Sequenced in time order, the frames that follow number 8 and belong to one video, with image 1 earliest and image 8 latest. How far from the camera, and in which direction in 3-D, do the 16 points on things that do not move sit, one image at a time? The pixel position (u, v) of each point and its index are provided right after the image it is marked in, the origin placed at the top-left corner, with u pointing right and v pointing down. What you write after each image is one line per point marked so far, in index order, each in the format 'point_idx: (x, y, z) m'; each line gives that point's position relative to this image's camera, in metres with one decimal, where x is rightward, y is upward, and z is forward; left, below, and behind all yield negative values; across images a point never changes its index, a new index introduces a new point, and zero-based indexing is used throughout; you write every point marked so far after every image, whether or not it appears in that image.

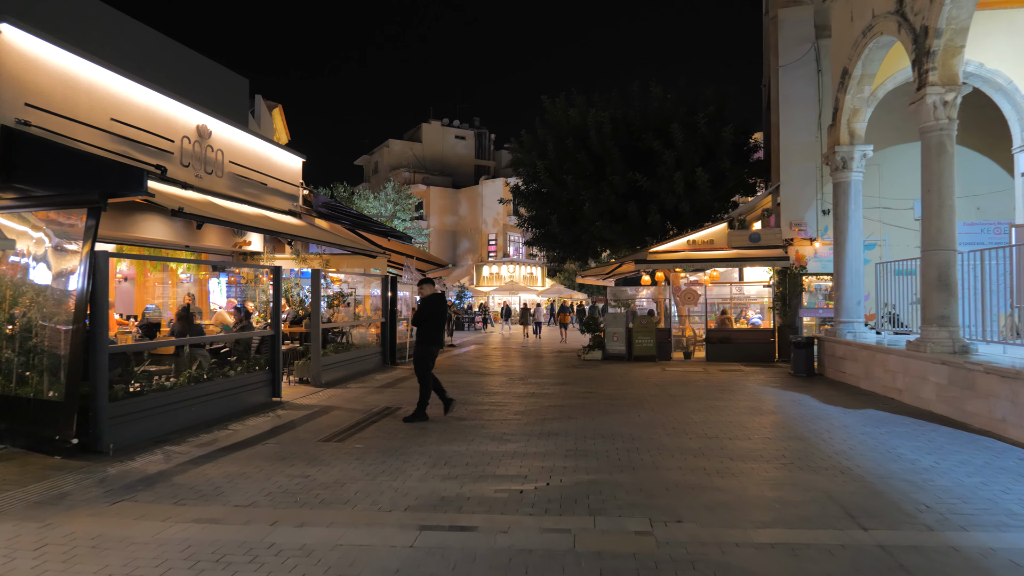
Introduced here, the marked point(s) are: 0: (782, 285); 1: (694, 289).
0: (+8.0, +0.1, +17.9) m
1: (+5.7, 0.0, +18.8) m
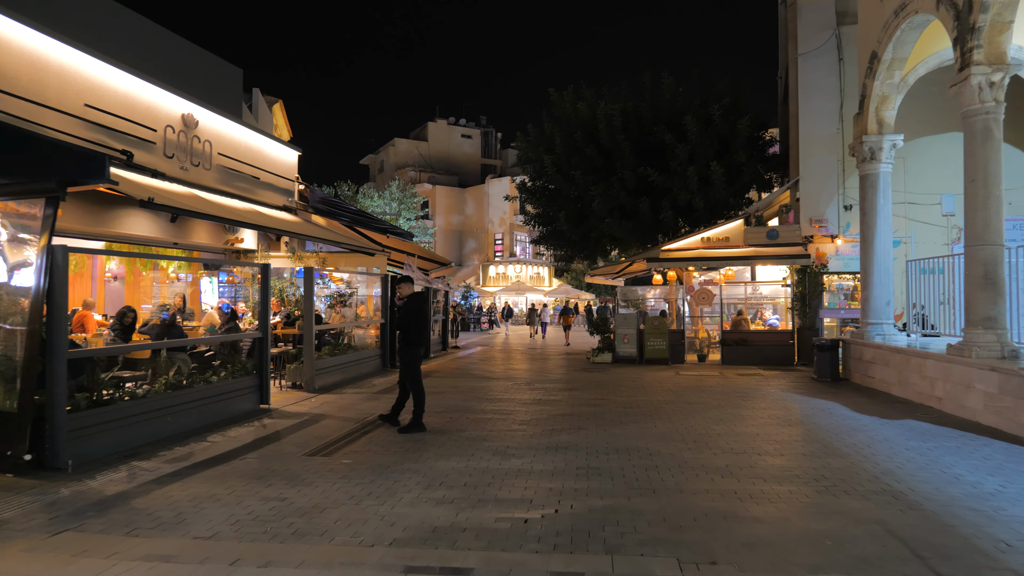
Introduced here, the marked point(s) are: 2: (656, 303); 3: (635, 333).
0: (+8.2, +0.1, +17.1) m
1: (+5.9, 0.0, +18.0) m
2: (+4.4, -0.5, +18.9) m
3: (+3.6, -1.3, +17.7) m
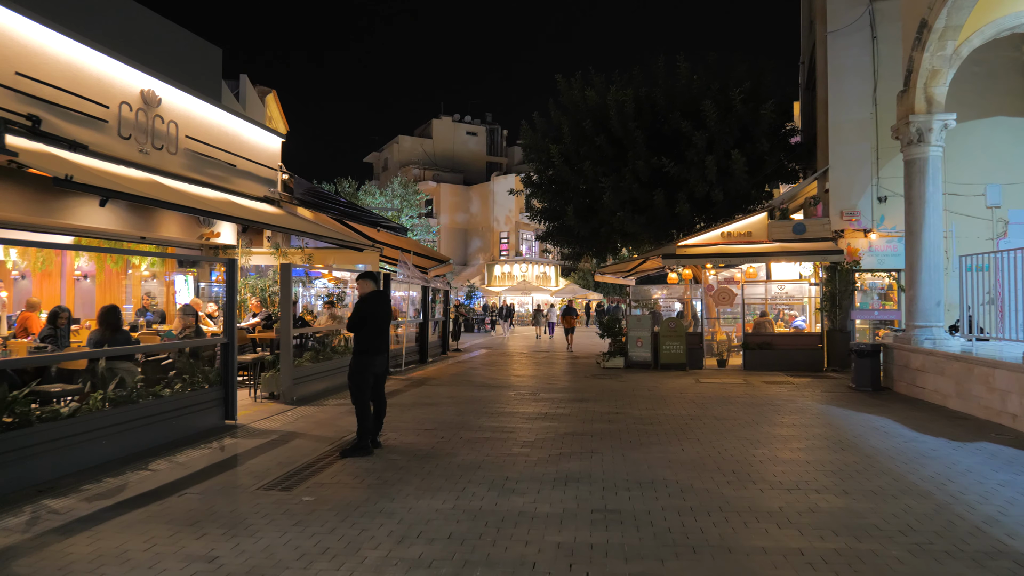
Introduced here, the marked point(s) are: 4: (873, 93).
0: (+8.3, +0.1, +15.6) m
1: (+6.0, 0.0, +16.6) m
2: (+4.5, -0.5, +17.6) m
3: (+3.7, -1.3, +16.4) m
4: (+9.4, +5.0, +15.7) m
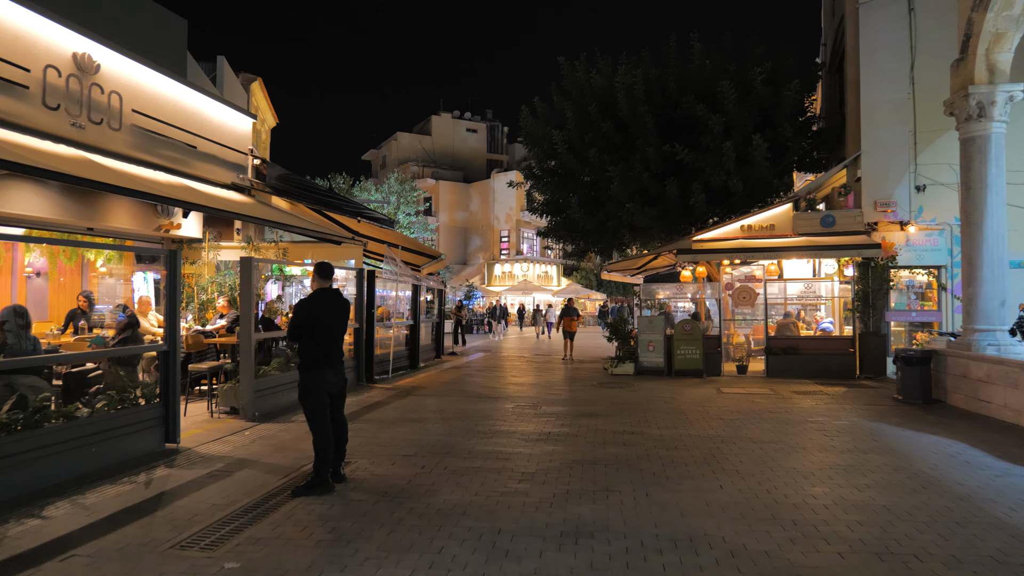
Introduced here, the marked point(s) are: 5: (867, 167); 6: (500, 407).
0: (+8.2, +0.2, +14.1) m
1: (+6.0, 0.0, +15.1) m
2: (+4.5, -0.4, +16.1) m
3: (+3.7, -1.3, +14.9) m
4: (+9.3, +5.1, +14.2) m
5: (+8.4, +2.9, +14.3) m
6: (-0.2, -2.0, +10.4) m
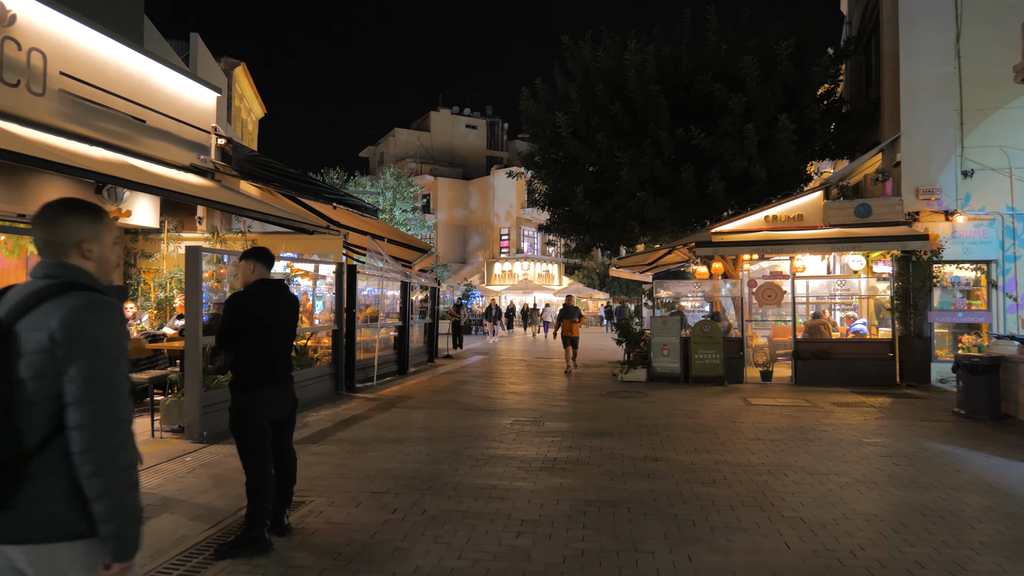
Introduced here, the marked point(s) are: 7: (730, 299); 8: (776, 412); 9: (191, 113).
0: (+8.2, +0.2, +12.7) m
1: (+6.0, +0.1, +13.6) m
2: (+4.5, -0.4, +14.6) m
3: (+3.7, -1.2, +13.4) m
4: (+9.3, +5.1, +12.7) m
5: (+8.4, +2.9, +12.8) m
6: (-0.2, -2.0, +8.9) m
7: (+4.9, -0.3, +13.8) m
8: (+4.3, -2.0, +9.8) m
9: (-5.7, +3.1, +10.8) m
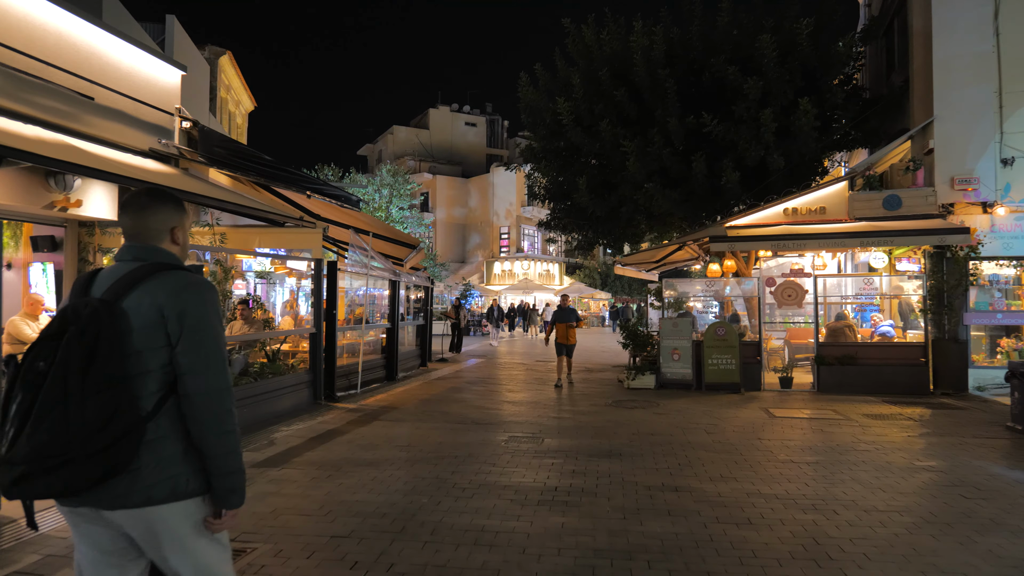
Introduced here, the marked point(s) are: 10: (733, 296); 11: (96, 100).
0: (+8.2, +0.3, +11.6) m
1: (+5.9, +0.1, +12.5) m
2: (+4.4, -0.4, +13.5) m
3: (+3.6, -1.2, +12.3) m
4: (+9.2, +5.2, +11.6) m
5: (+8.3, +2.9, +11.7) m
6: (-0.3, -2.0, +7.8) m
7: (+4.8, -0.2, +12.7) m
8: (+4.2, -2.0, +8.7) m
9: (-5.7, +3.1, +9.7) m
10: (+4.6, -0.2, +12.8) m
11: (-5.8, +2.6, +8.5) m
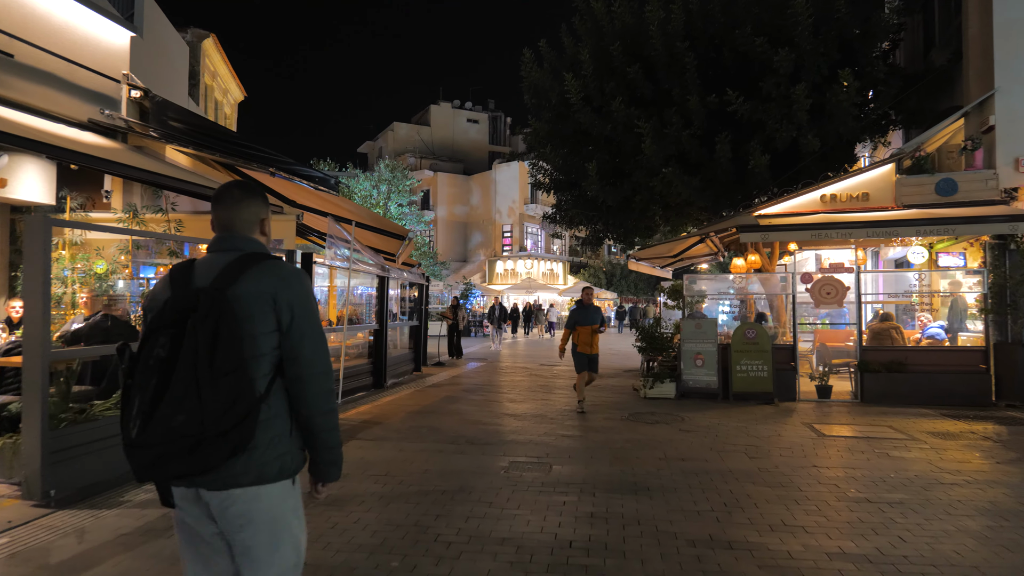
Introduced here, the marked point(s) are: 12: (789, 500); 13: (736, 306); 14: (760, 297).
0: (+8.2, +0.3, +10.2) m
1: (+5.9, +0.2, +11.1) m
2: (+4.5, -0.3, +12.1) m
3: (+3.6, -1.1, +10.9) m
4: (+9.3, +5.2, +10.2) m
5: (+8.3, +3.0, +10.3) m
6: (-0.3, -1.9, +6.5) m
7: (+4.9, -0.2, +11.3) m
8: (+4.2, -1.9, +7.3) m
9: (-5.7, +3.2, +8.3) m
10: (+4.6, -0.1, +11.4) m
11: (-5.8, +2.7, +7.2) m
12: (+2.4, -1.8, +5.3) m
13: (+4.8, -0.4, +12.0) m
14: (+4.8, -0.2, +11.4) m
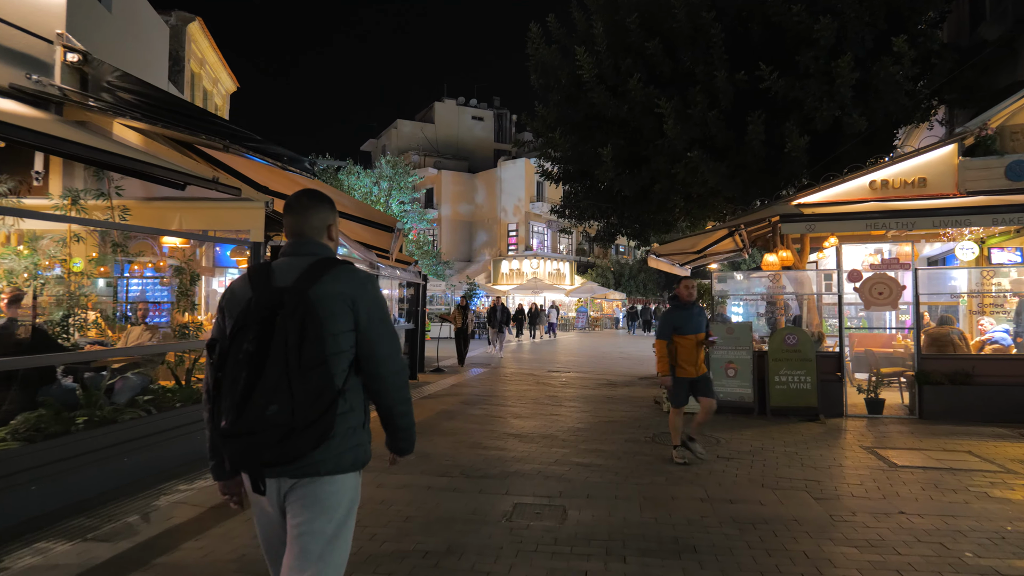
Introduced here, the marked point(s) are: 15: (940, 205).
0: (+8.3, +0.3, +8.7) m
1: (+6.0, +0.2, +9.7) m
2: (+4.6, -0.3, +10.7) m
3: (+3.7, -1.1, +9.6) m
4: (+9.4, +5.2, +8.8) m
5: (+8.4, +3.0, +8.9) m
6: (-0.2, -1.9, +5.1) m
7: (+4.9, -0.2, +9.9) m
8: (+4.3, -1.9, +6.0) m
9: (-5.6, +3.2, +7.0) m
10: (+4.7, -0.1, +10.0) m
11: (-5.7, +2.7, +5.9) m
12: (+2.5, -1.8, +4.0) m
13: (+4.8, -0.3, +10.7) m
14: (+4.9, -0.1, +10.0) m
15: (+6.3, +1.2, +8.9) m
